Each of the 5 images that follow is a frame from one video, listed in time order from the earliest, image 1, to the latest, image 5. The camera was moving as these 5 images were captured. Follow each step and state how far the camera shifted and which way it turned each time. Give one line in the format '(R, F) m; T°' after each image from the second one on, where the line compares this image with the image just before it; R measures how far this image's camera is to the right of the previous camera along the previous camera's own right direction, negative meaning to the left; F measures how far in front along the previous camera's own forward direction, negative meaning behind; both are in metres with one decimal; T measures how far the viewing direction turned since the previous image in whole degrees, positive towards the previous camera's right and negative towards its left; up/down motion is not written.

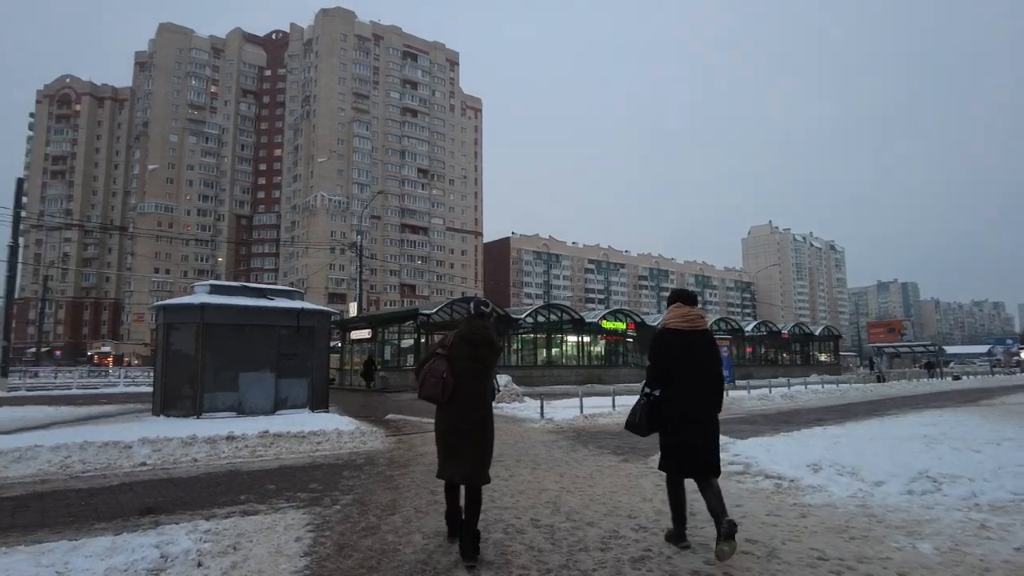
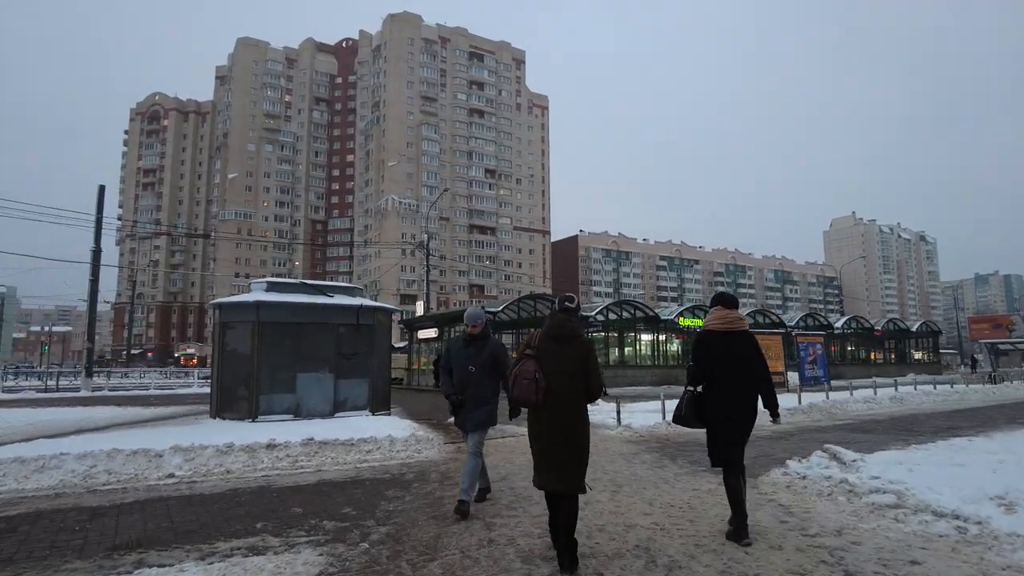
(0.0, +1.4) m; -6°
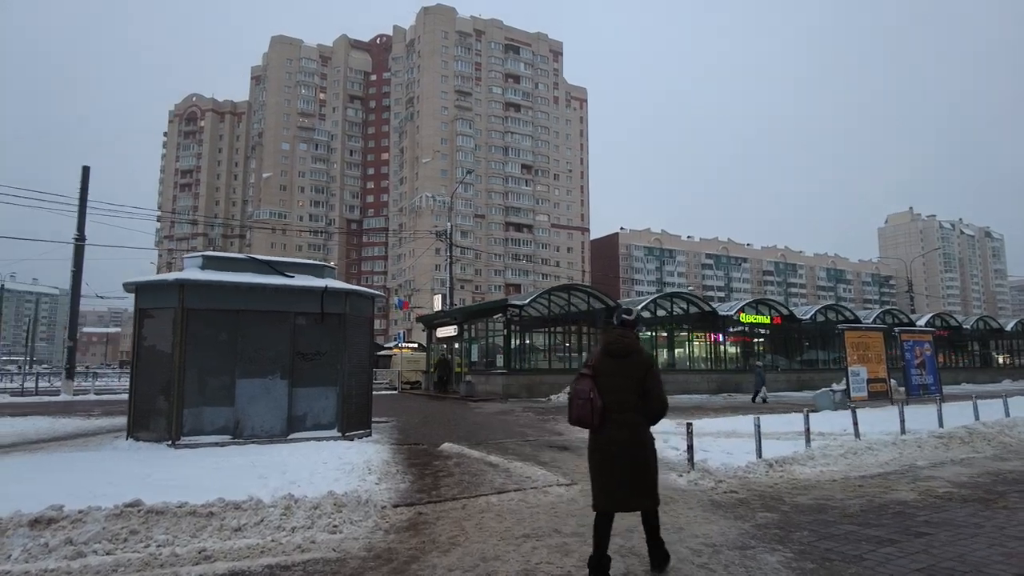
(+0.4, +4.5) m; -3°
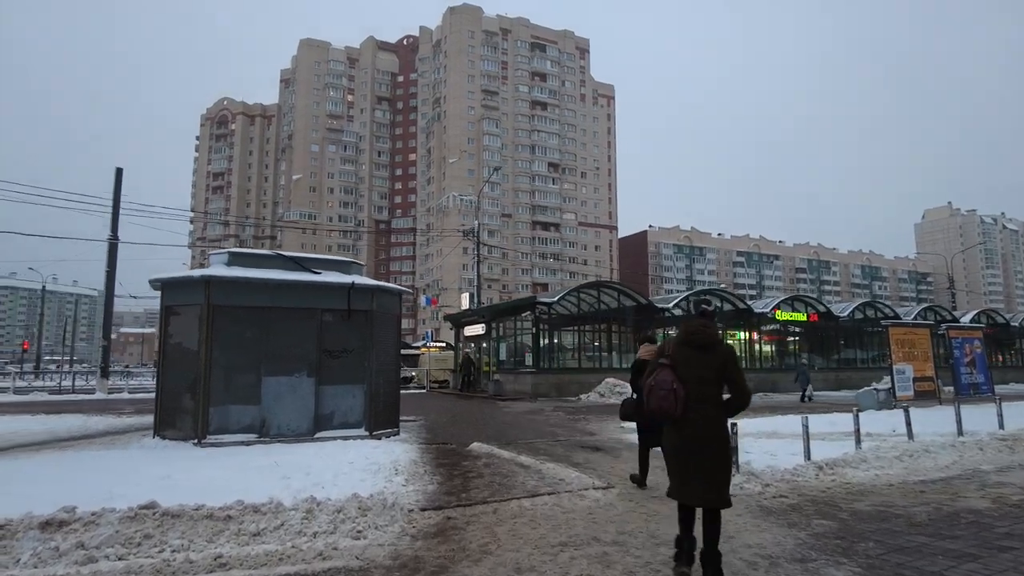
(-0.1, +0.4) m; -2°
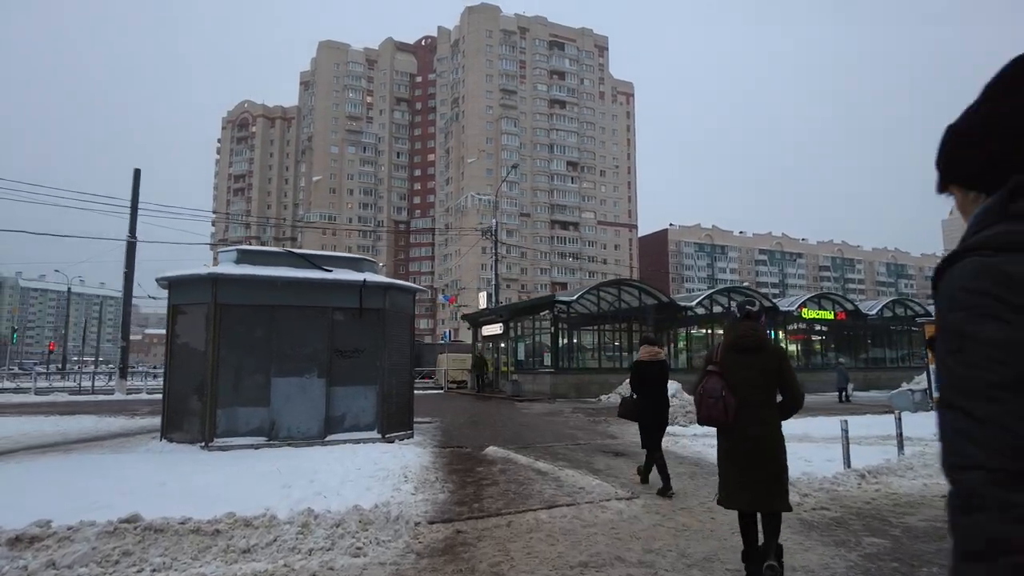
(0.0, +0.5) m; -2°
